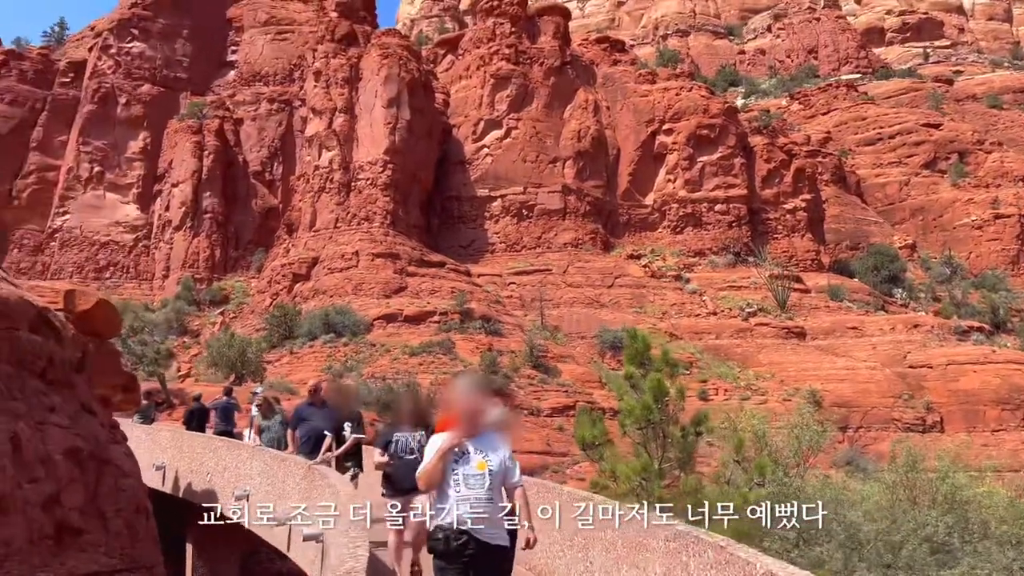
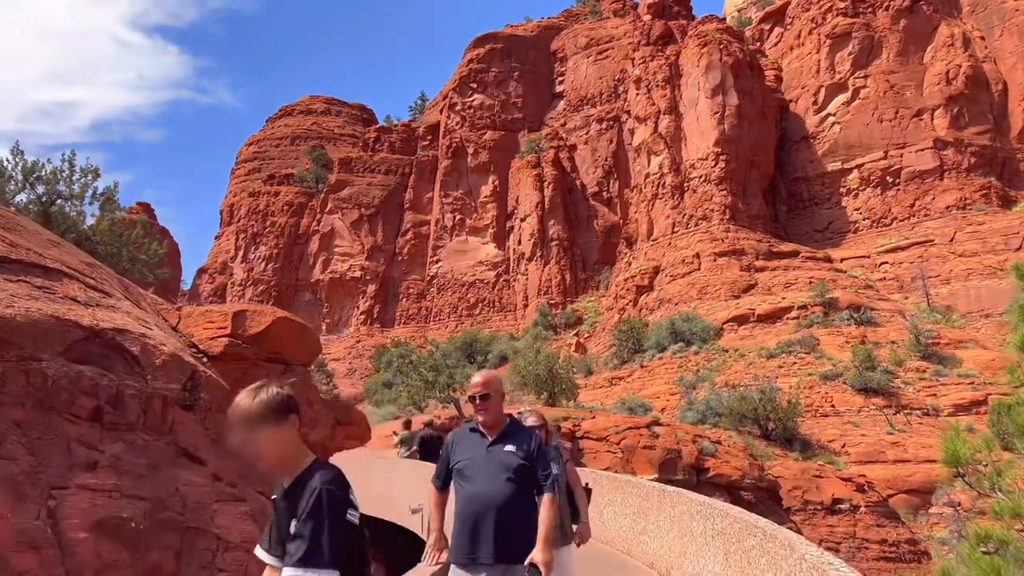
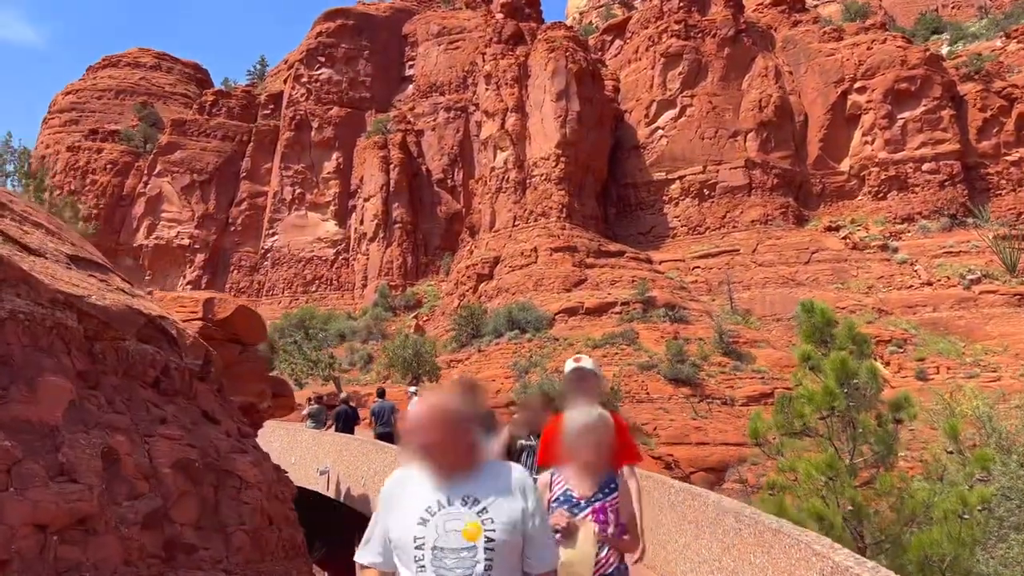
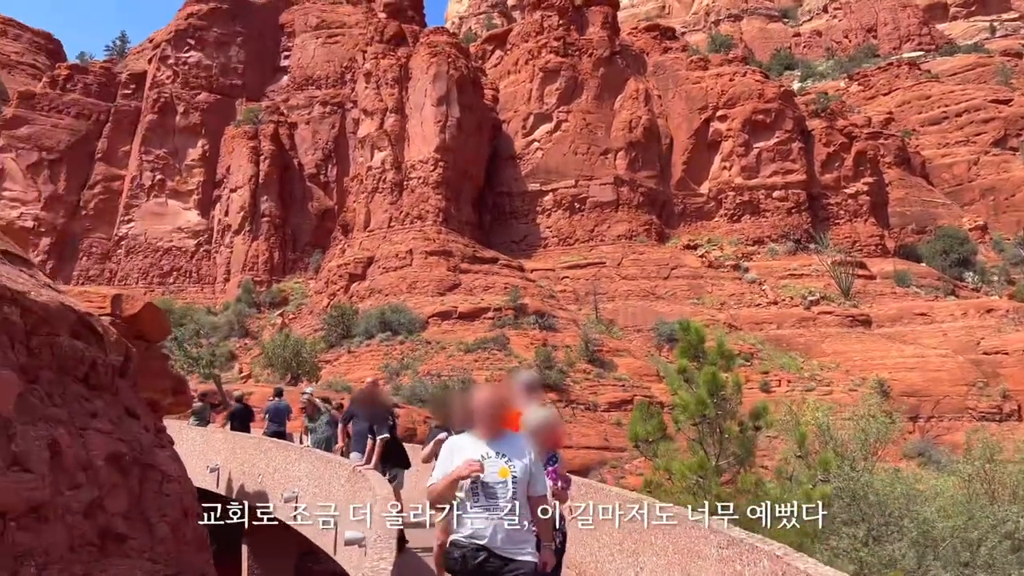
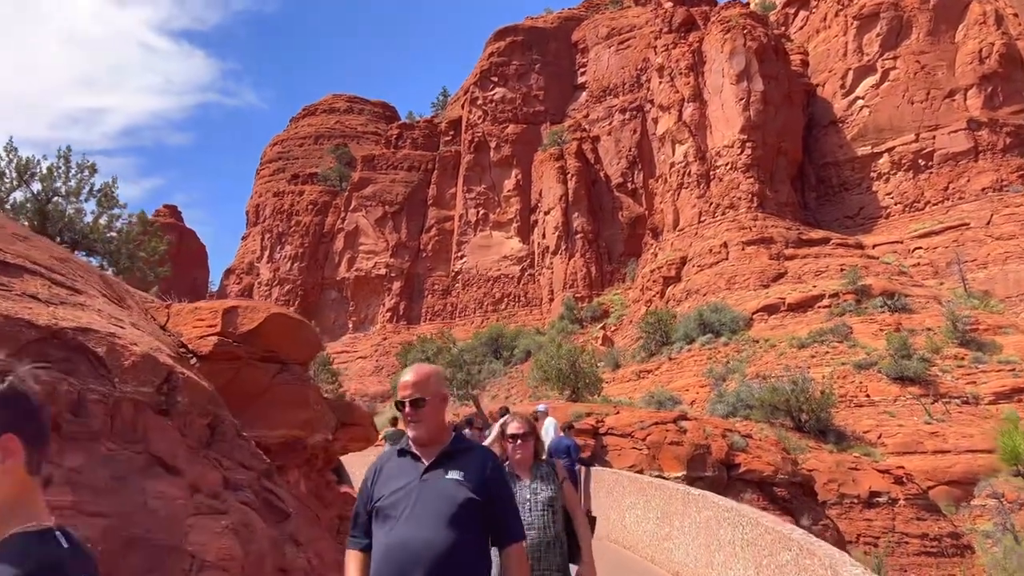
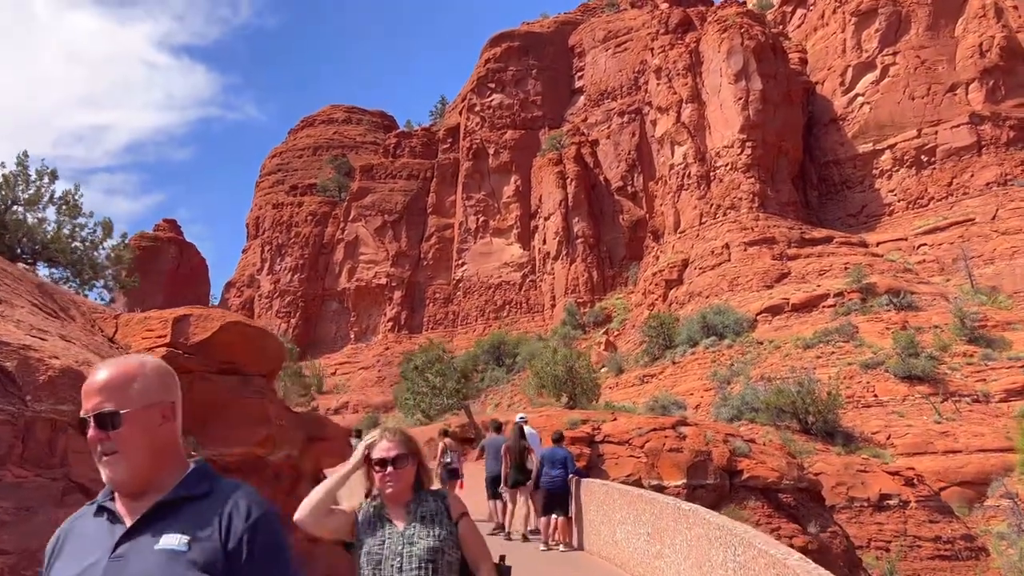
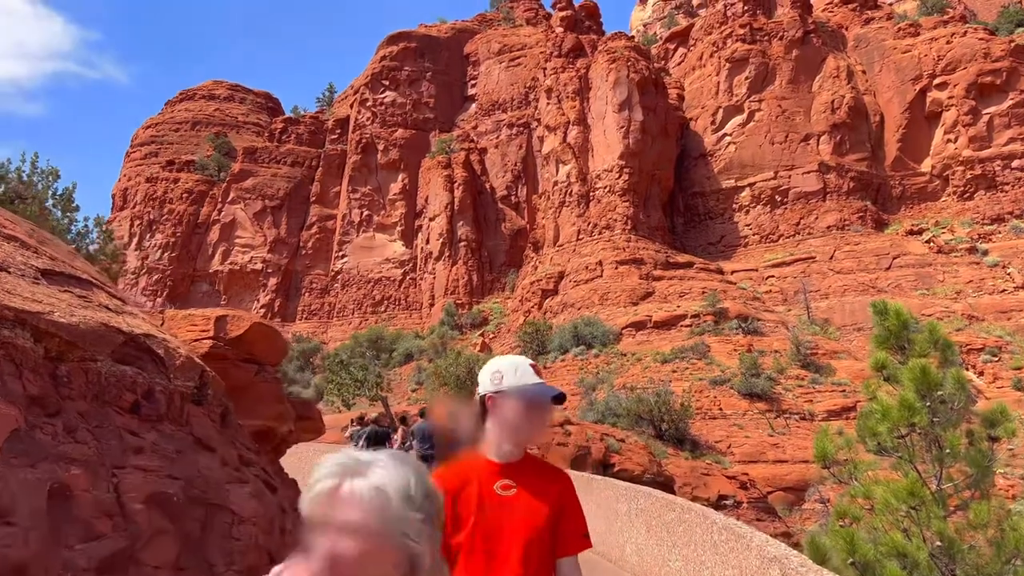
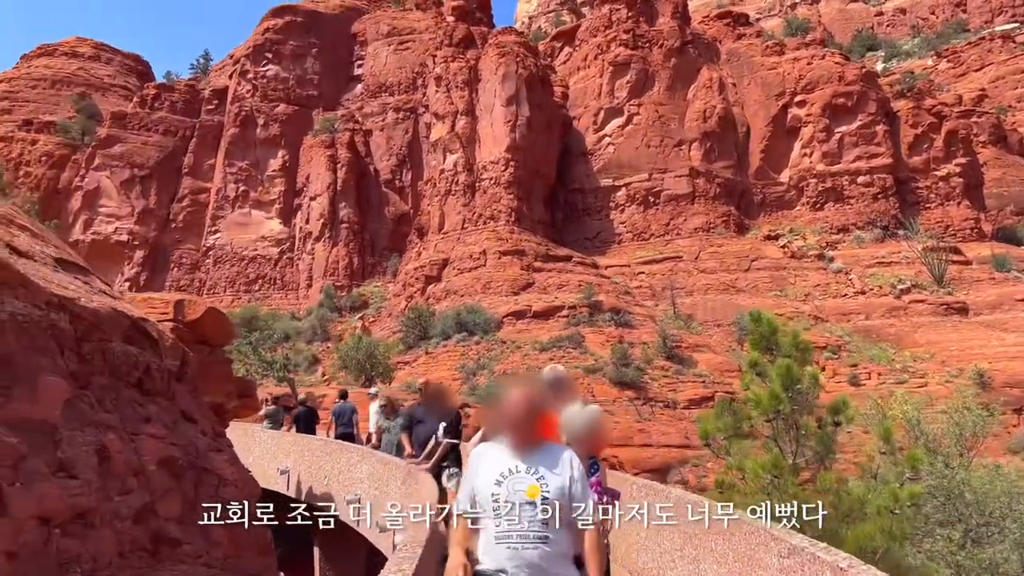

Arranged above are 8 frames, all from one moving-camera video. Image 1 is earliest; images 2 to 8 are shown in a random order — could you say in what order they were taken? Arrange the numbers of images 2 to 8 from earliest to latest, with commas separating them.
4, 8, 3, 7, 2, 5, 6
